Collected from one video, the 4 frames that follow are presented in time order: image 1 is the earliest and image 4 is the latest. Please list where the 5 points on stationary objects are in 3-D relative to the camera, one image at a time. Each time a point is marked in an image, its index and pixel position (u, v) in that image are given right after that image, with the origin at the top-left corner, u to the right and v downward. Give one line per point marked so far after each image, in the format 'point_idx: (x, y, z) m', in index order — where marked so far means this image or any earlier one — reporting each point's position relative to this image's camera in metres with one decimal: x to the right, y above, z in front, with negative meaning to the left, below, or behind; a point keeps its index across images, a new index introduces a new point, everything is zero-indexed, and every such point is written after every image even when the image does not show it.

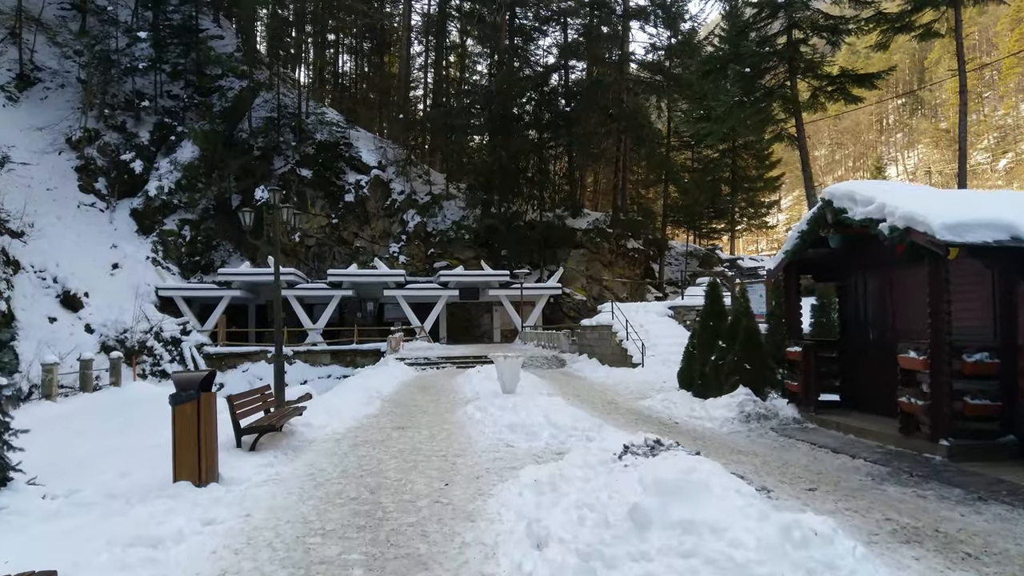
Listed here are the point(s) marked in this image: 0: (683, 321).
0: (+4.0, -0.8, +18.2) m
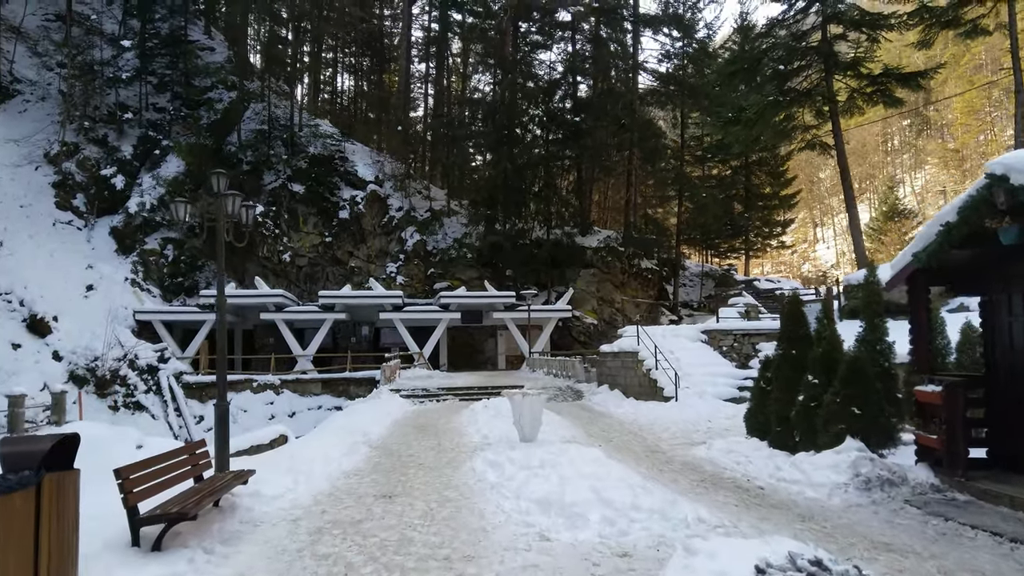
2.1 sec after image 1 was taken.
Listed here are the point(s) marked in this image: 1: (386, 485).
0: (+4.2, -1.2, +15.9) m
1: (-1.1, -1.7, +6.9) m
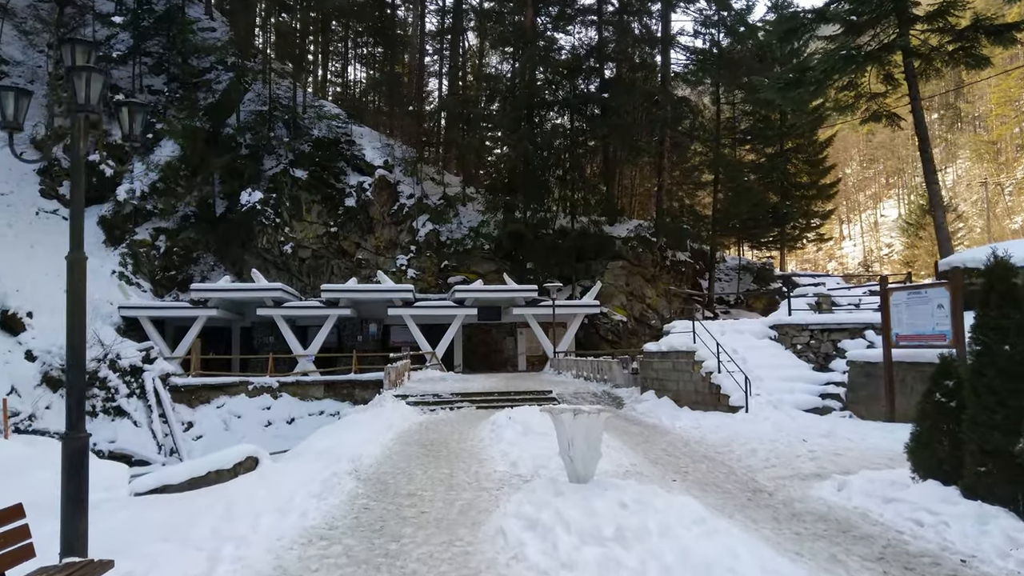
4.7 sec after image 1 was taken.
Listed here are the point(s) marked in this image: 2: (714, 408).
0: (+4.7, -1.0, +13.2) m
1: (-0.8, -1.5, +4.2) m
2: (+3.1, -1.8, +11.9) m
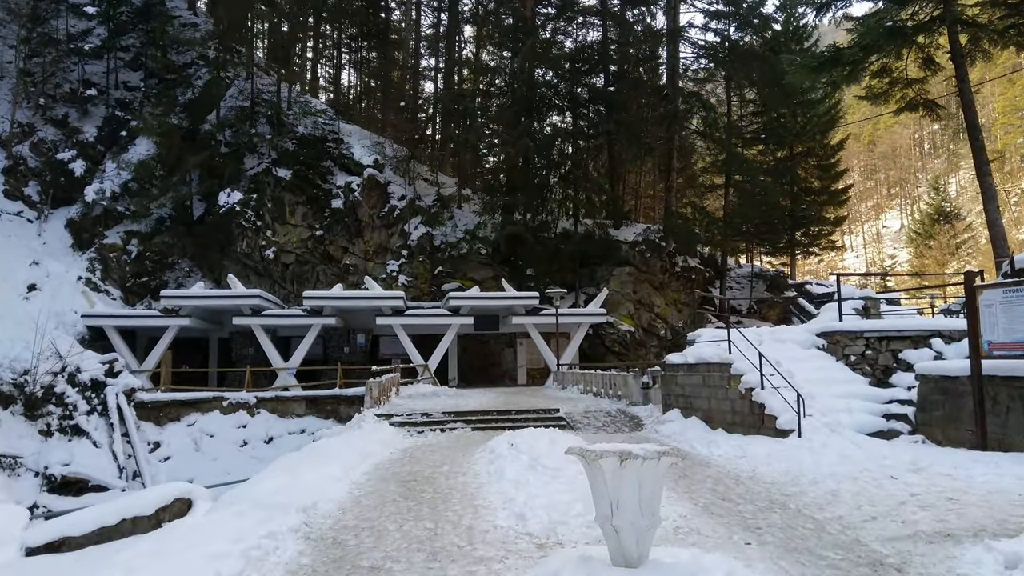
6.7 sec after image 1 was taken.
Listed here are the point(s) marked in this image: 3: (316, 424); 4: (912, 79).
0: (+4.7, -1.0, +11.2) m
1: (-0.7, -1.4, +2.2) m
2: (+3.1, -1.8, +9.9) m
3: (-5.0, -3.4, +19.7) m
4: (+9.1, +4.8, +17.6) m
